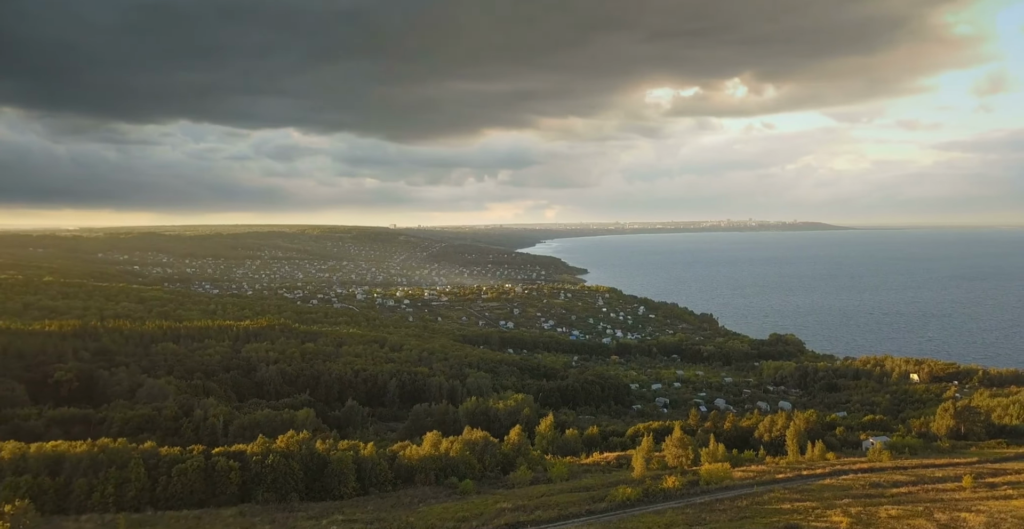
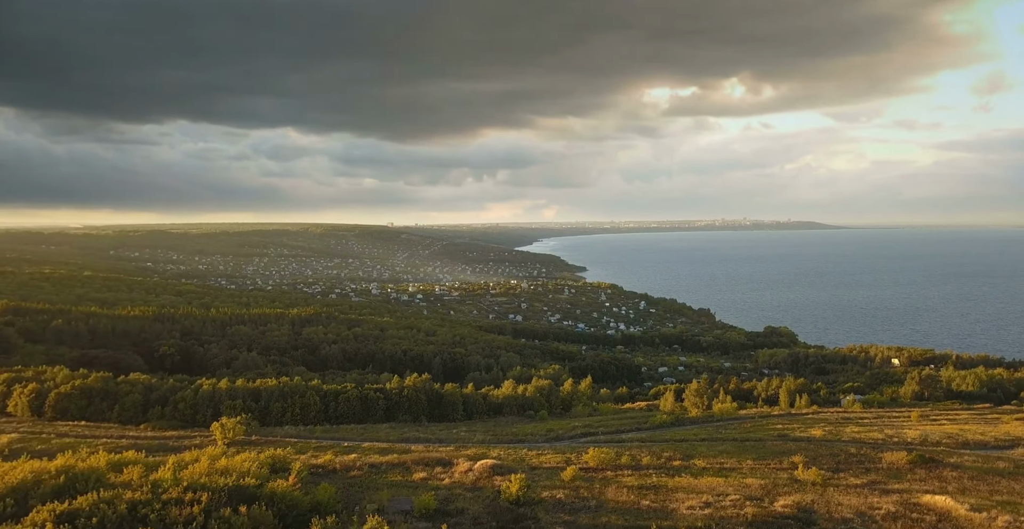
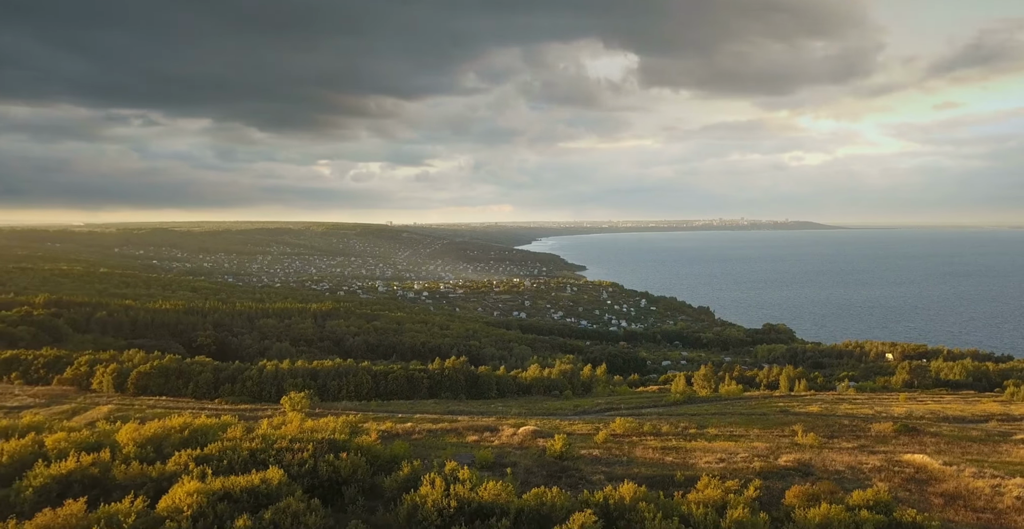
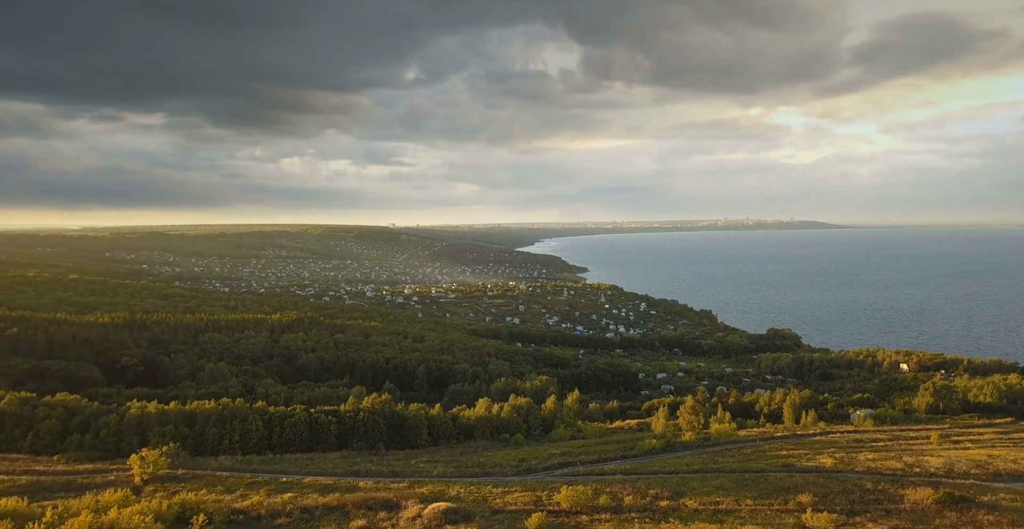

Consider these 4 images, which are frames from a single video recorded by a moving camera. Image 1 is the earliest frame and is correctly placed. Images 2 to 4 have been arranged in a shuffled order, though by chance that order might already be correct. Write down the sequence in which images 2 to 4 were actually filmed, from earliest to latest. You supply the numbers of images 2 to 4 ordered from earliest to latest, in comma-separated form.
4, 2, 3
